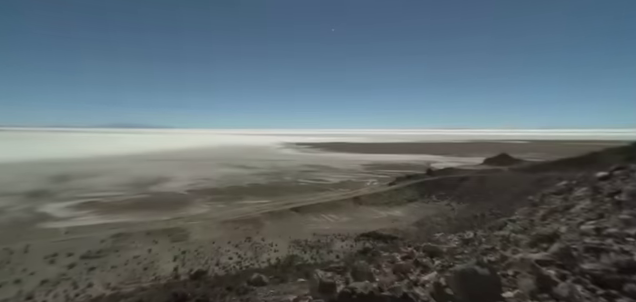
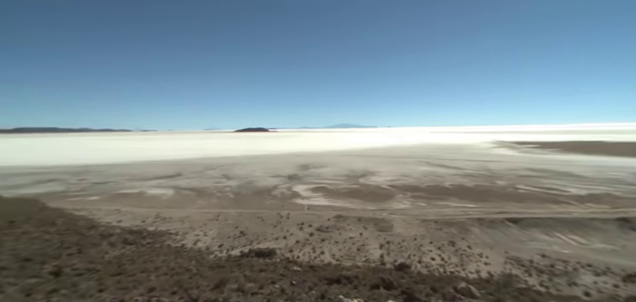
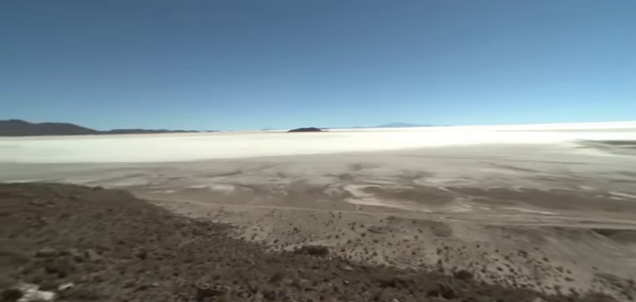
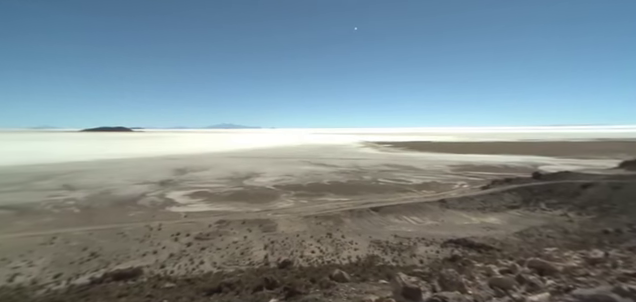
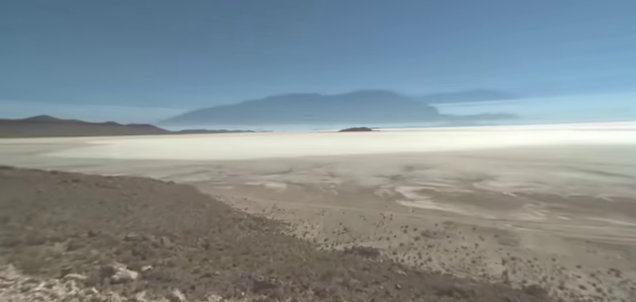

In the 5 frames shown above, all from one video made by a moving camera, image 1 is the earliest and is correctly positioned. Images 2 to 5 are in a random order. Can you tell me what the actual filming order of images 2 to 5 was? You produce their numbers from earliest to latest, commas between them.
4, 2, 3, 5
